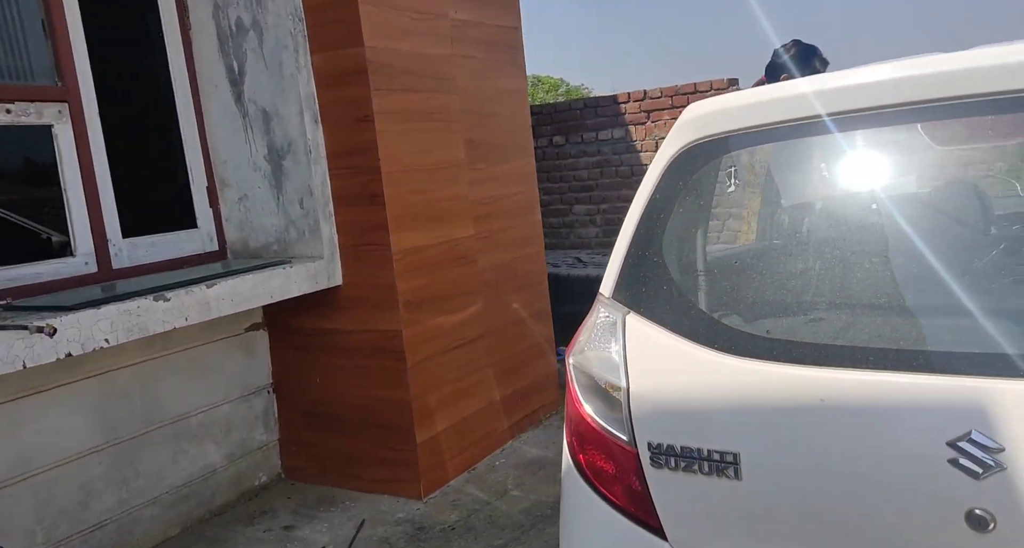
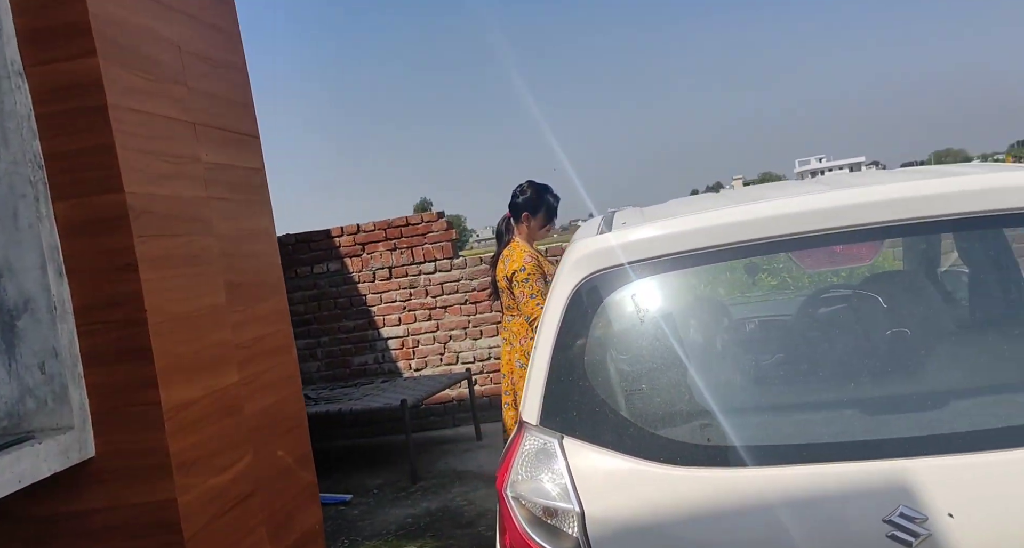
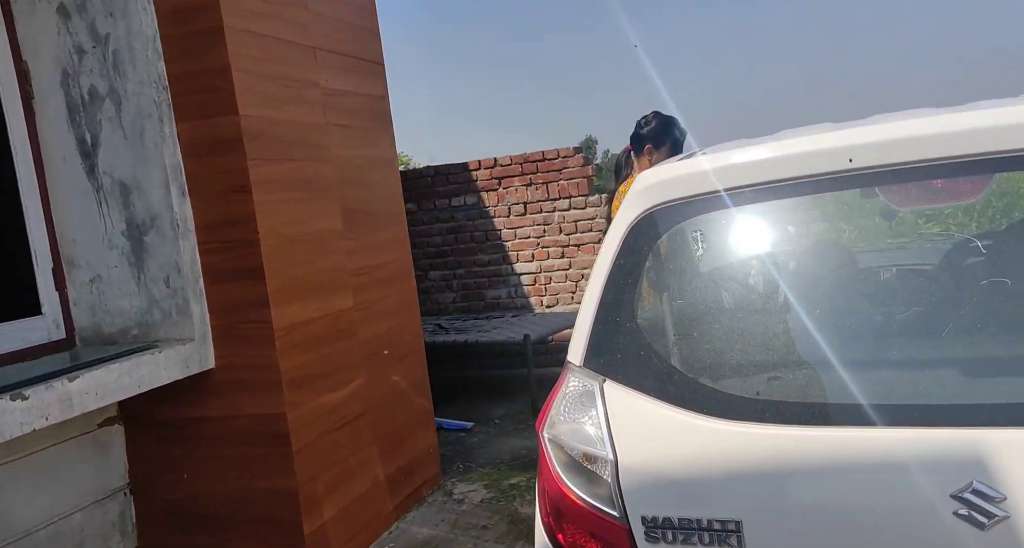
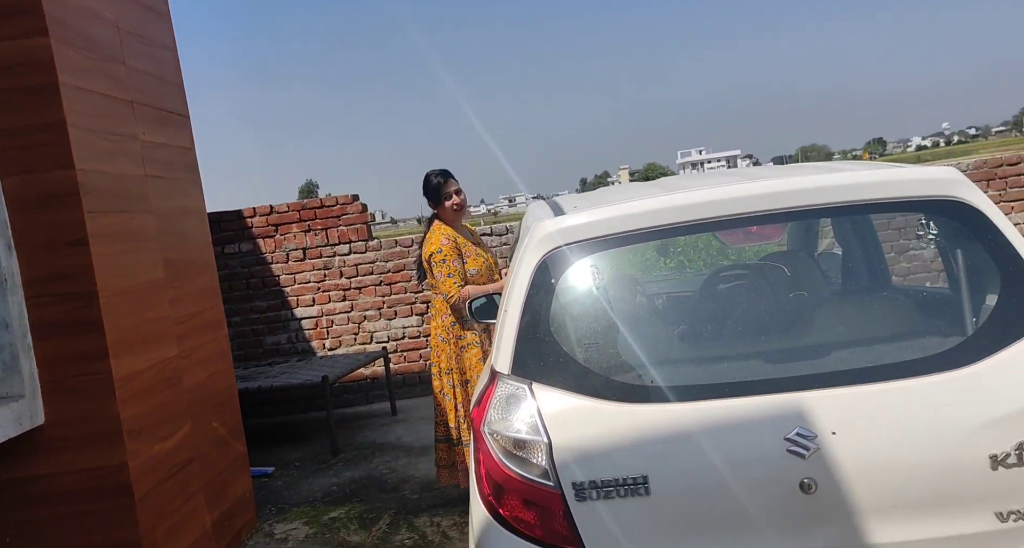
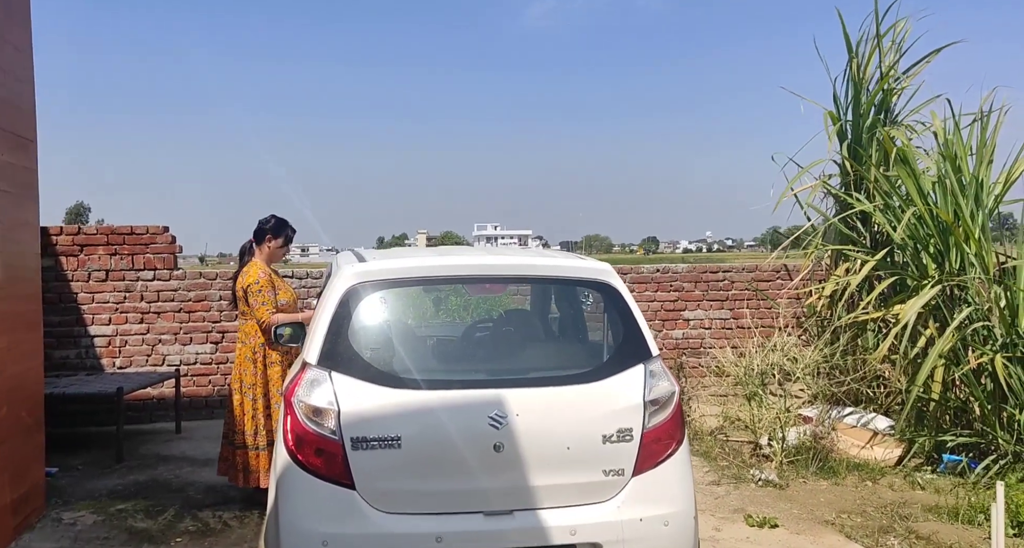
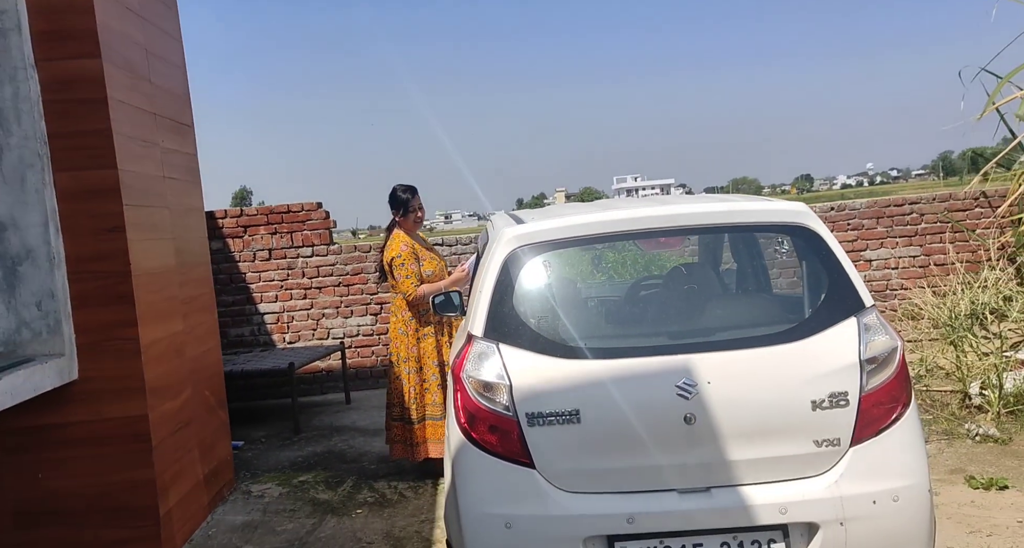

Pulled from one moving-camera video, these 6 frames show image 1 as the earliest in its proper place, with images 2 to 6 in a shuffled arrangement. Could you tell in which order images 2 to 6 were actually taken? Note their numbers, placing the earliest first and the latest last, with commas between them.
3, 2, 4, 6, 5
